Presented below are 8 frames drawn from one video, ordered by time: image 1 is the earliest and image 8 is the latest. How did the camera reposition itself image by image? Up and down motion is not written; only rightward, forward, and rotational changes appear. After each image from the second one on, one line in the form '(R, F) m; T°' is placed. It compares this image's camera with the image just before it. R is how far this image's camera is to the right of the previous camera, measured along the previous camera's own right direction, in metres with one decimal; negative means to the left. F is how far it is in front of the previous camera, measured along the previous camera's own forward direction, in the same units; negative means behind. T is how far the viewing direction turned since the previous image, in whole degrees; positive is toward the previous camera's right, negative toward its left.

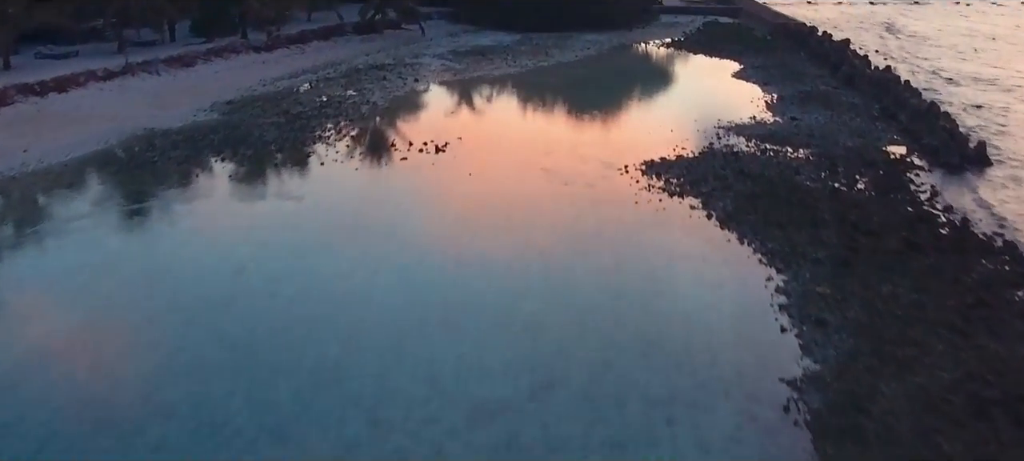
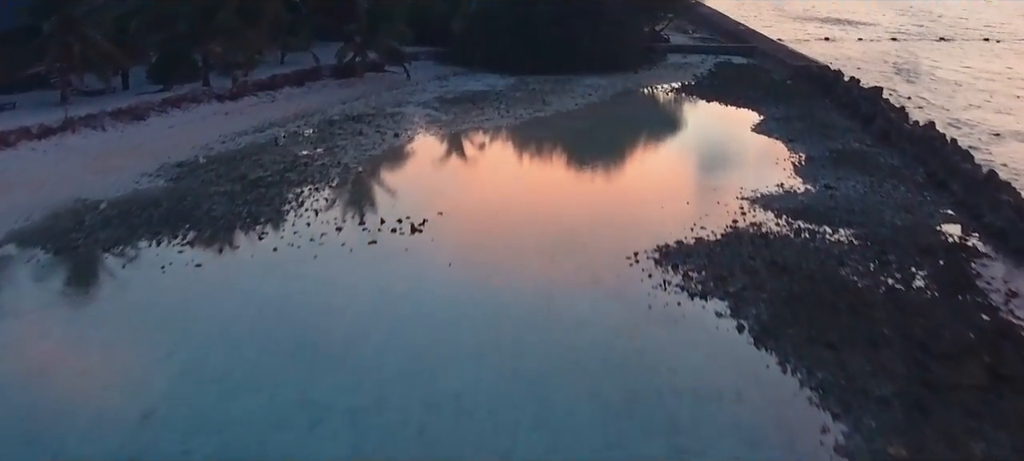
(+0.2, +3.1) m; 0°
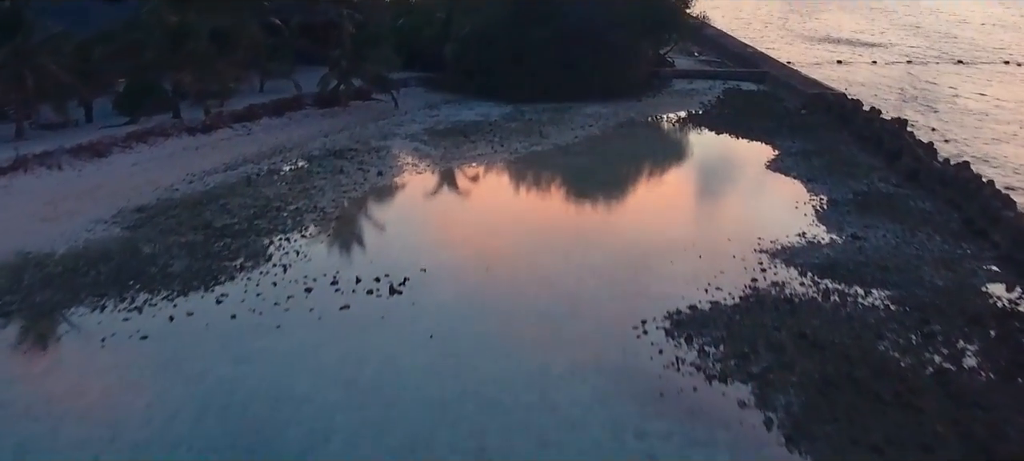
(+0.1, +2.0) m; 0°
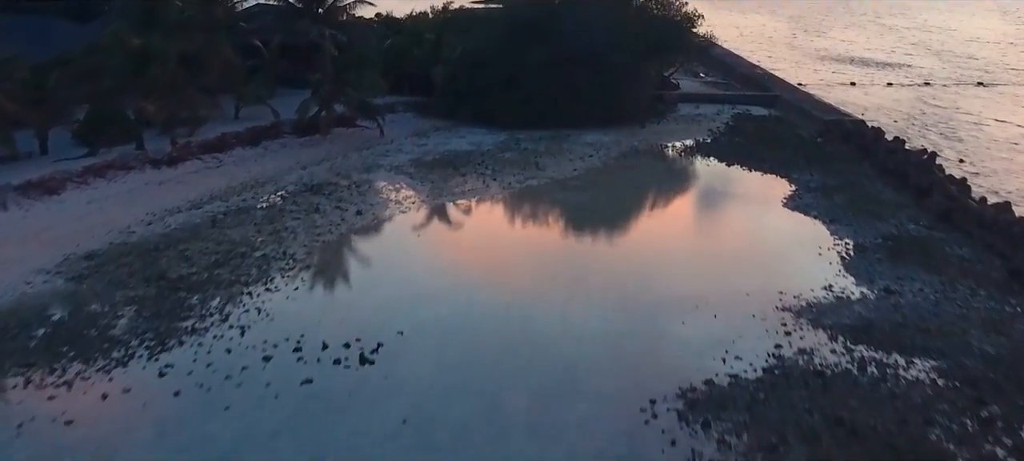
(+0.1, +2.0) m; 0°
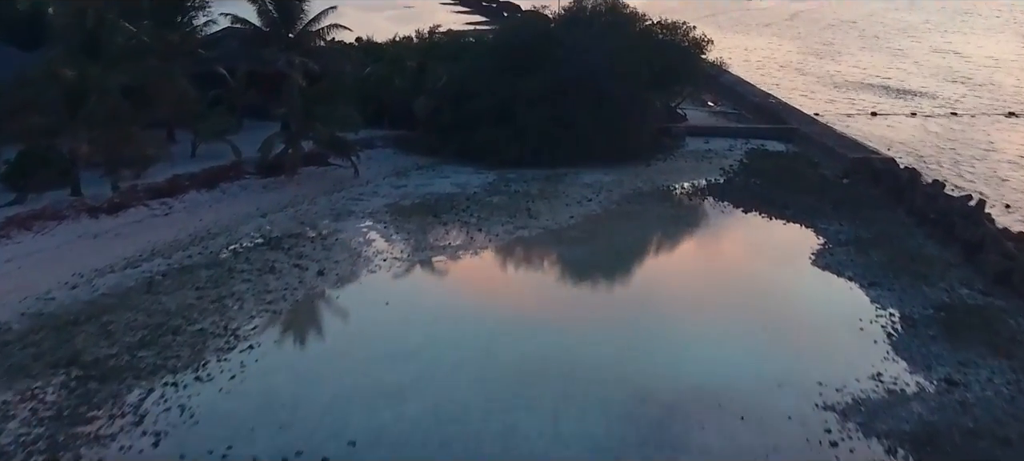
(+0.2, +2.8) m; 0°
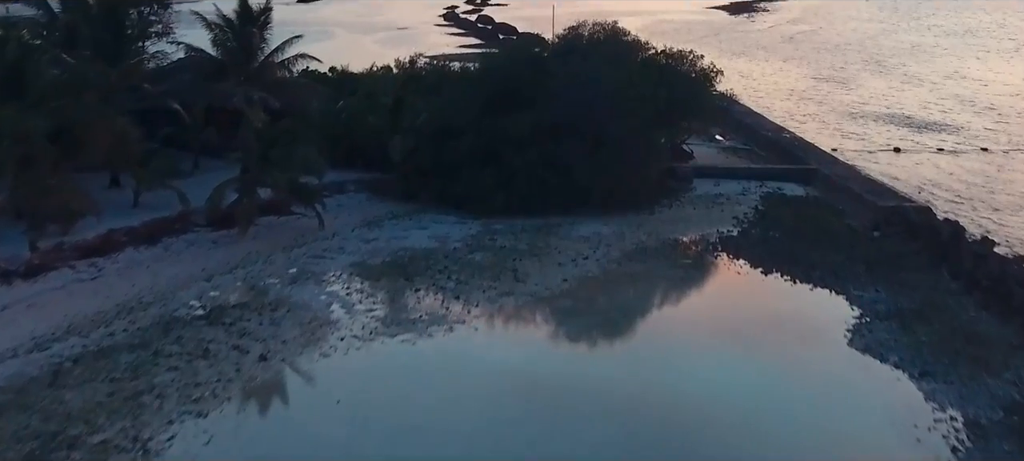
(+0.2, +2.8) m; 0°
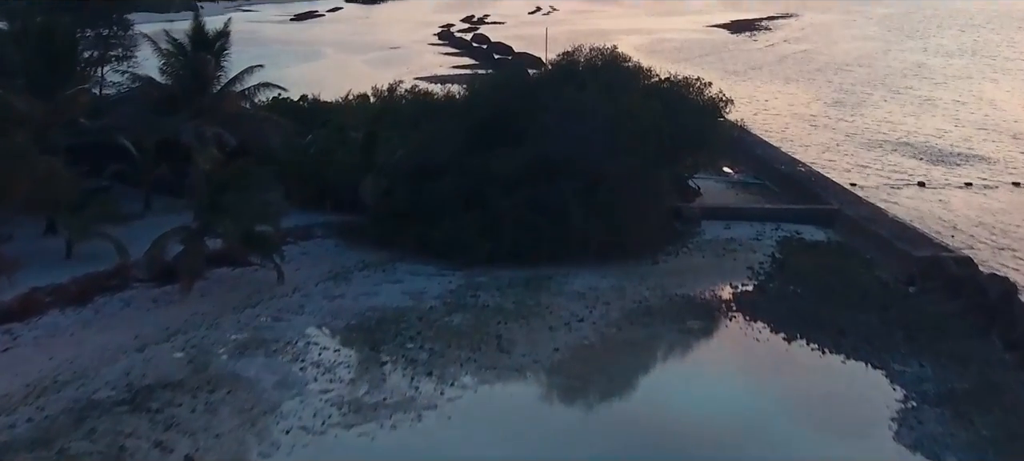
(+0.2, +2.5) m; 0°
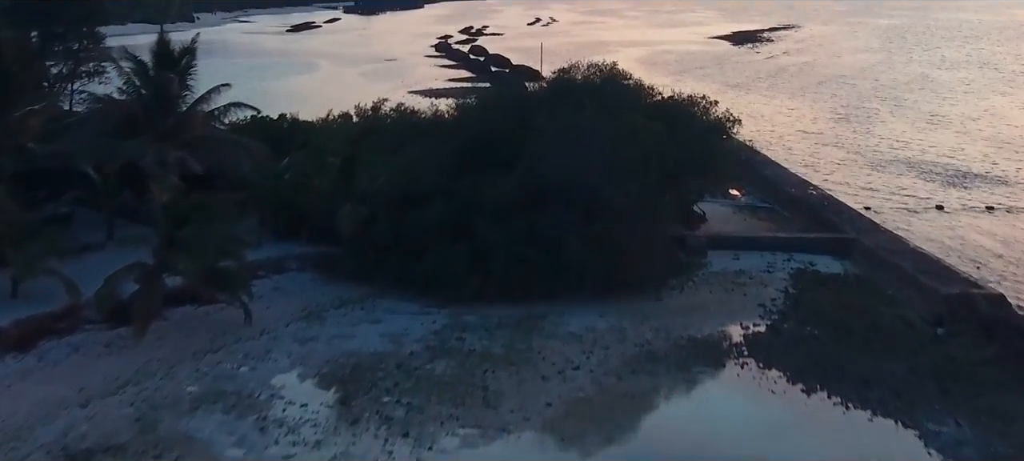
(+0.1, +1.6) m; 0°
